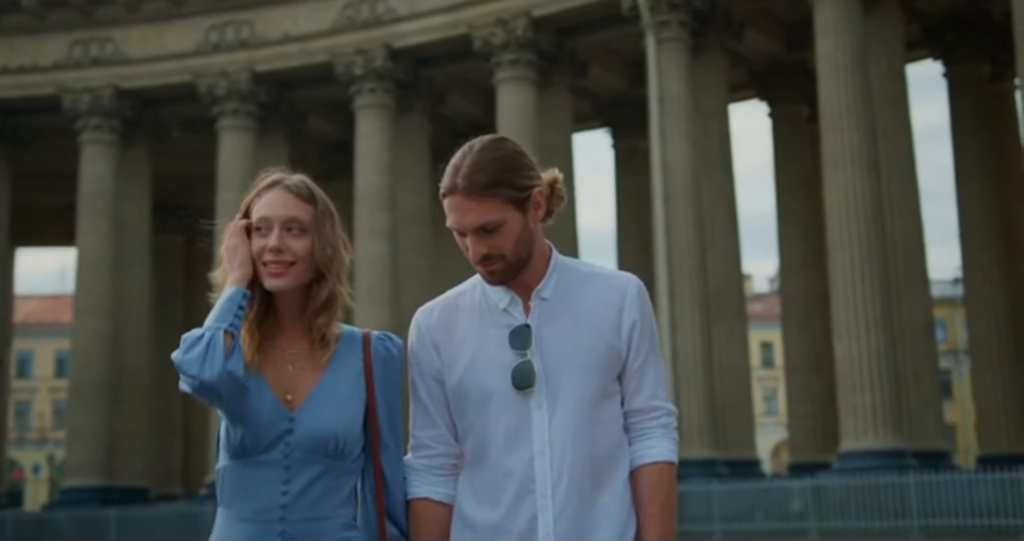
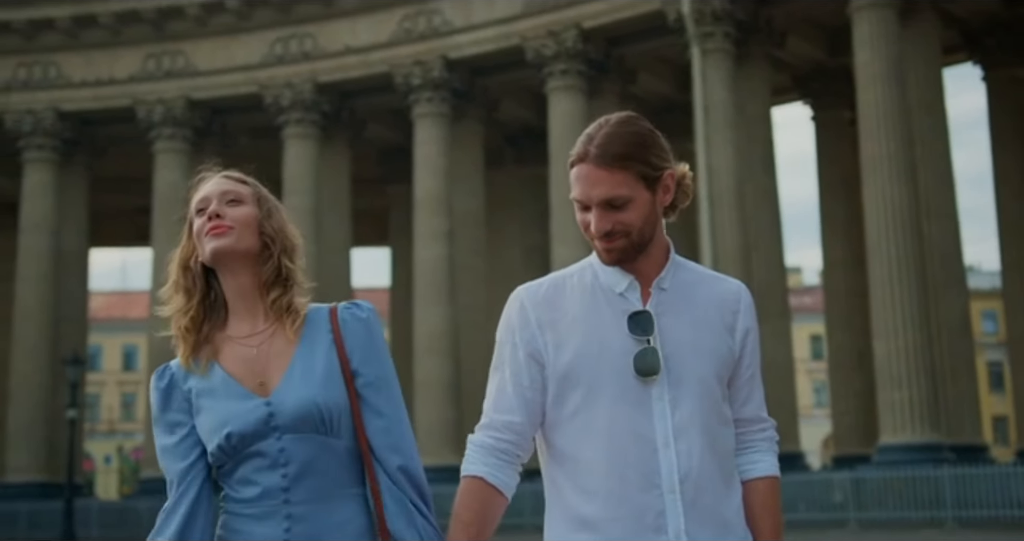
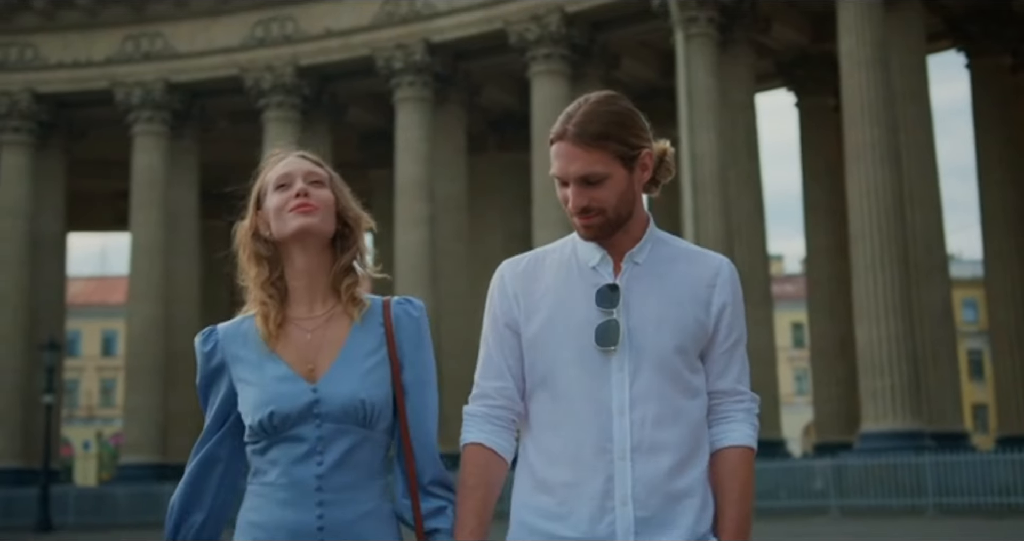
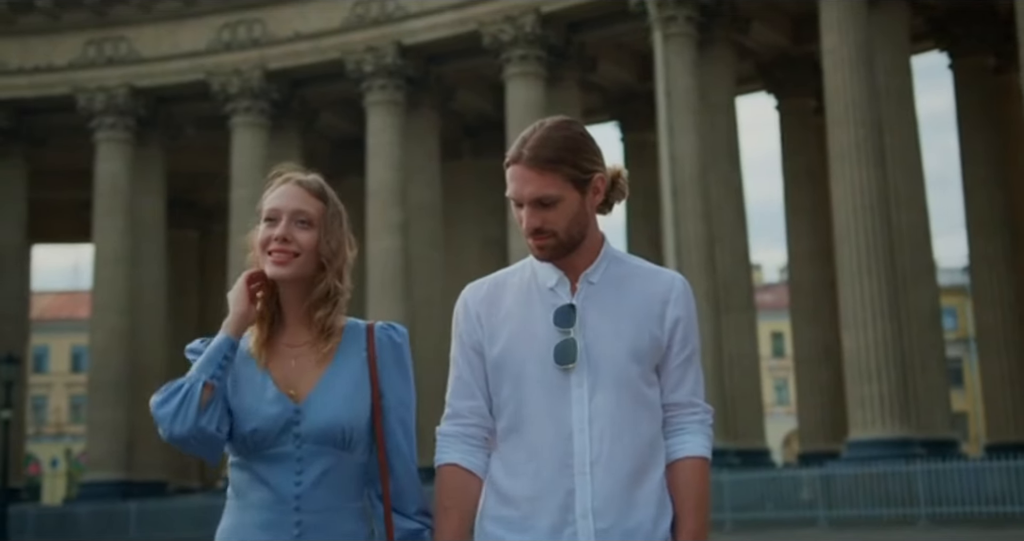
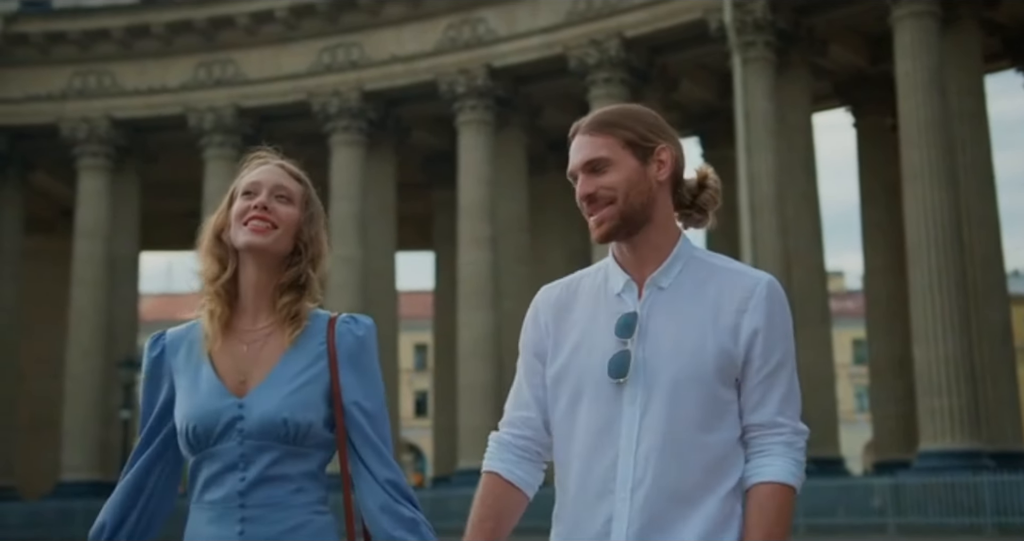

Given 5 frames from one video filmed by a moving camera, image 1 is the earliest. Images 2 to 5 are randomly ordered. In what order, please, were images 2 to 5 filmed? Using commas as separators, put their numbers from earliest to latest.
4, 3, 2, 5
